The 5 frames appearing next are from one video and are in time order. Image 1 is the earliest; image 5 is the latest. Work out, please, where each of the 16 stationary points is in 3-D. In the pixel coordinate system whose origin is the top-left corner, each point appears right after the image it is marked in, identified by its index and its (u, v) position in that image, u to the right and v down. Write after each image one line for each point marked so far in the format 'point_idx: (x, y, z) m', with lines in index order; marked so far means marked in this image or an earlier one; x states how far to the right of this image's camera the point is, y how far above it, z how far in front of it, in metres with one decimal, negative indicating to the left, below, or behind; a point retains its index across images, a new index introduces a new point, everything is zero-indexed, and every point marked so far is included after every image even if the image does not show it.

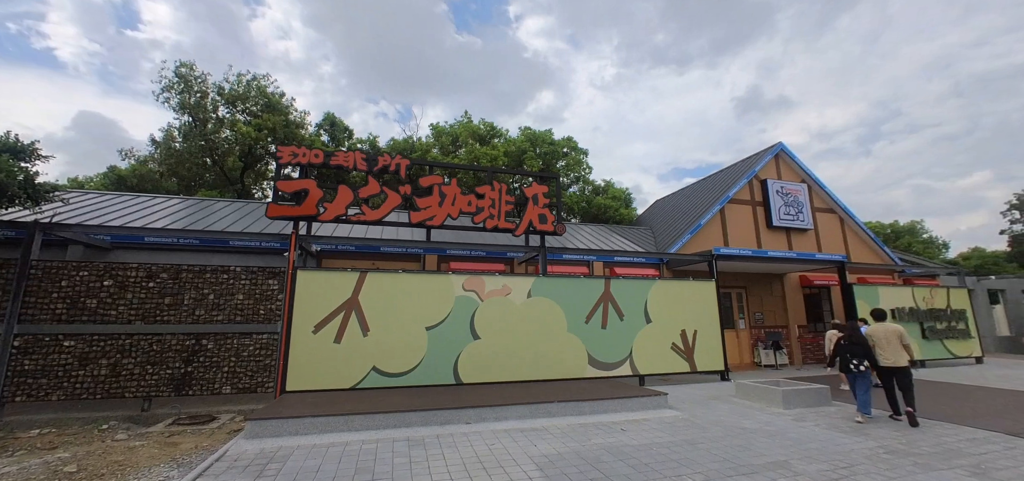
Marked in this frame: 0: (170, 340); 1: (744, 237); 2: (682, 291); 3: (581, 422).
0: (-6.1, -1.8, +6.8) m
1: (+7.4, +0.1, +12.3) m
2: (+4.1, -1.2, +9.2) m
3: (+1.0, -2.8, +5.8) m
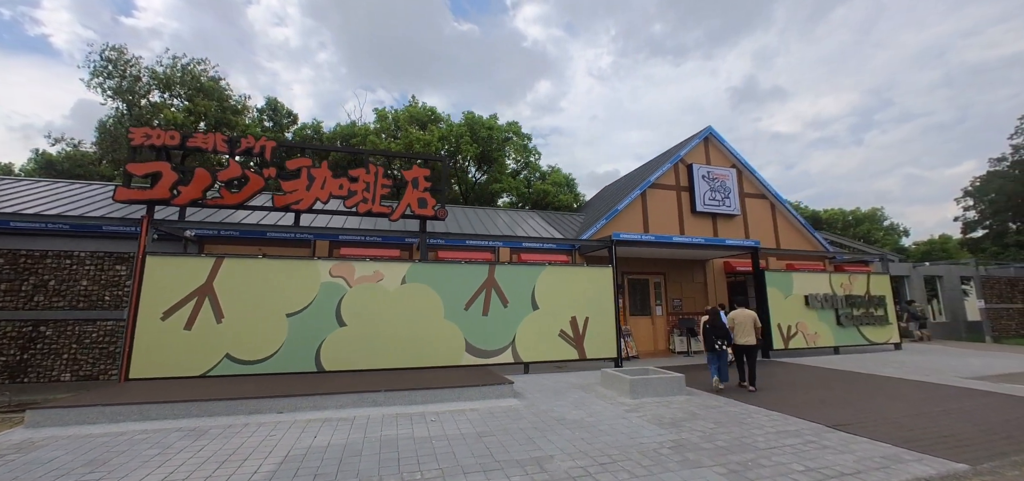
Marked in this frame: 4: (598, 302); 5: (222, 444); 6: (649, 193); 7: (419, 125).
0: (-8.7, -1.5, +6.6) m
1: (+4.8, +0.5, +11.9) m
2: (+1.4, -0.9, +9.0) m
3: (-1.6, -2.5, +5.6) m
4: (+2.0, -1.5, +9.0) m
5: (-3.4, -2.4, +4.5) m
6: (+4.3, +1.5, +11.9) m
7: (-4.2, +5.3, +17.6) m
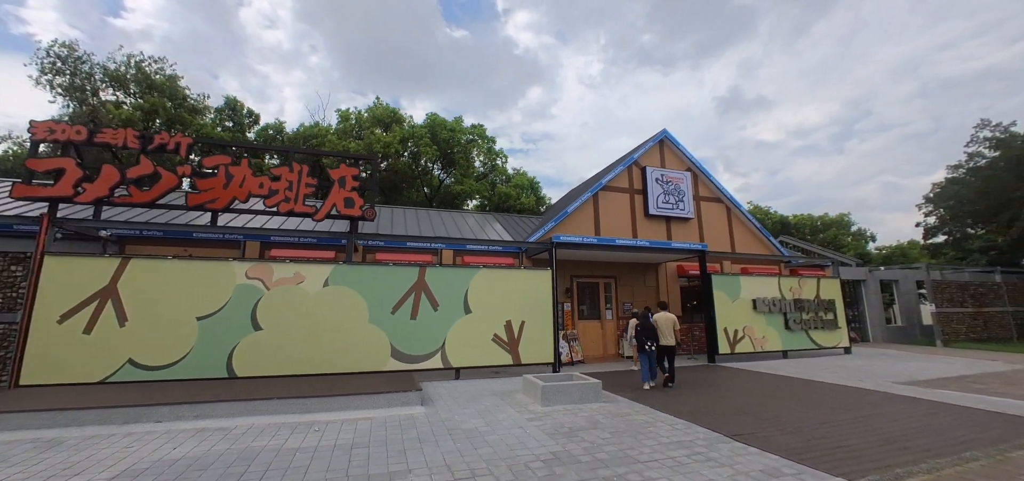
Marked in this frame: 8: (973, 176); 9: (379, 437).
0: (-10.2, -1.5, +6.2) m
1: (+3.2, +0.5, +11.8) m
2: (-0.1, -0.9, +8.7) m
3: (-3.1, -2.5, +5.3) m
4: (+0.5, -1.5, +8.8) m
5: (-4.8, -2.4, +4.2) m
6: (+2.7, +1.4, +11.8) m
7: (-5.8, +5.1, +17.3) m
8: (+18.0, +2.4, +15.2) m
9: (-1.6, -2.5, +4.8) m
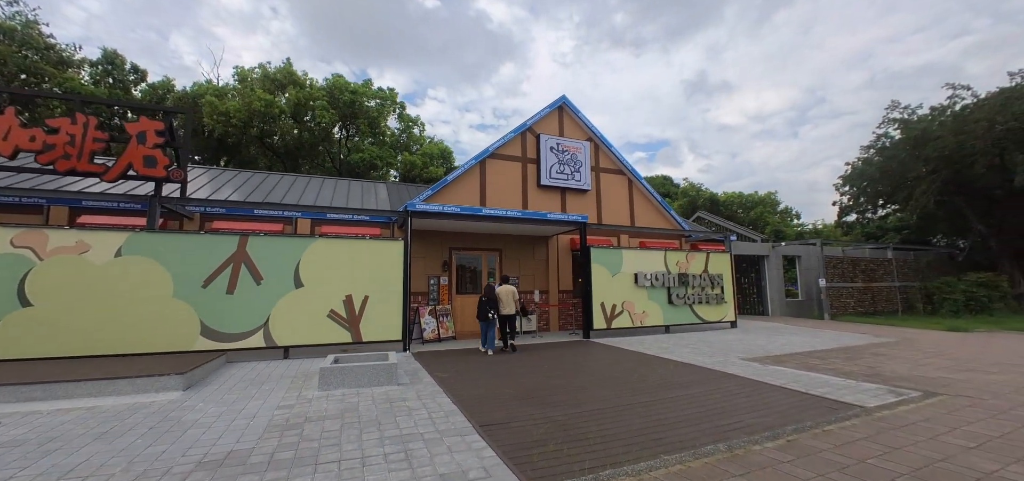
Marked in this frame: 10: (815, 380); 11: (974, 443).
0: (-13.3, -0.9, +4.9) m
1: (-0.1, +1.3, +11.0) m
2: (-3.3, -0.2, +7.9) m
3: (-6.2, -2.0, +4.5) m
4: (-2.7, -0.8, +8.0) m
5: (-7.9, -1.9, +3.3) m
6: (-0.6, +2.2, +11.0) m
7: (-9.4, +6.3, +15.9) m
8: (+14.5, +3.3, +15.1) m
9: (-4.7, -2.0, +4.0) m
10: (+4.6, -2.1, +5.8) m
11: (+4.2, -1.9, +3.5) m
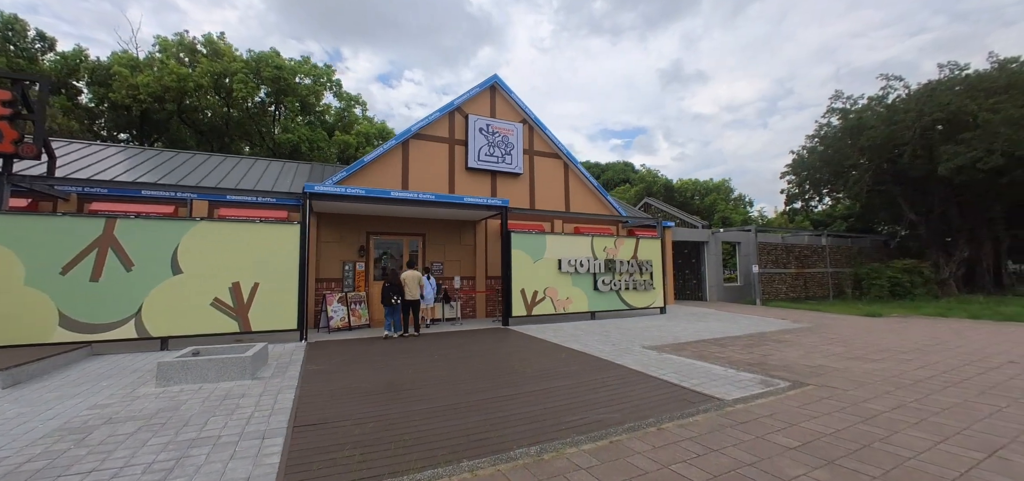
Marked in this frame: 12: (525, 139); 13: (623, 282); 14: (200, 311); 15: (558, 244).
0: (-15.1, -0.6, +4.0) m
1: (-2.2, +1.7, +10.6) m
2: (-5.2, +0.1, +7.4) m
3: (-7.9, -1.8, +3.9) m
4: (-4.6, -0.5, +7.5) m
5: (-9.6, -1.7, +2.6) m
6: (-2.7, +2.6, +10.4) m
7: (-11.6, +6.9, +14.8) m
8: (+12.3, +3.9, +15.1) m
9: (-6.4, -1.8, +3.5) m
10: (+2.7, -1.9, +5.7) m
11: (+2.5, -1.7, +3.3) m
12: (+0.4, +3.0, +11.5) m
13: (+3.0, -1.1, +10.3) m
14: (-5.7, -1.3, +7.1) m
15: (+1.2, -0.1, +9.7) m
